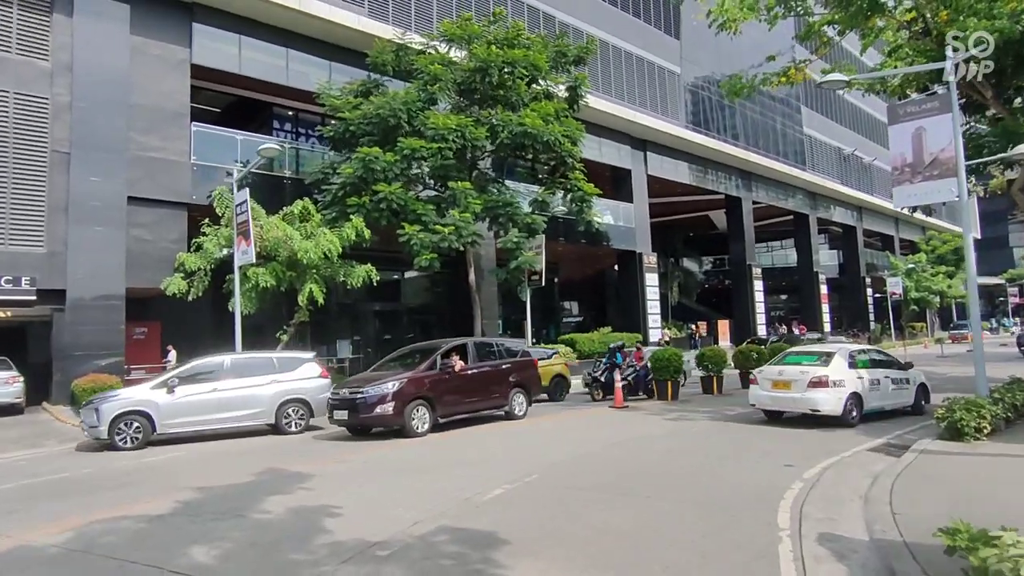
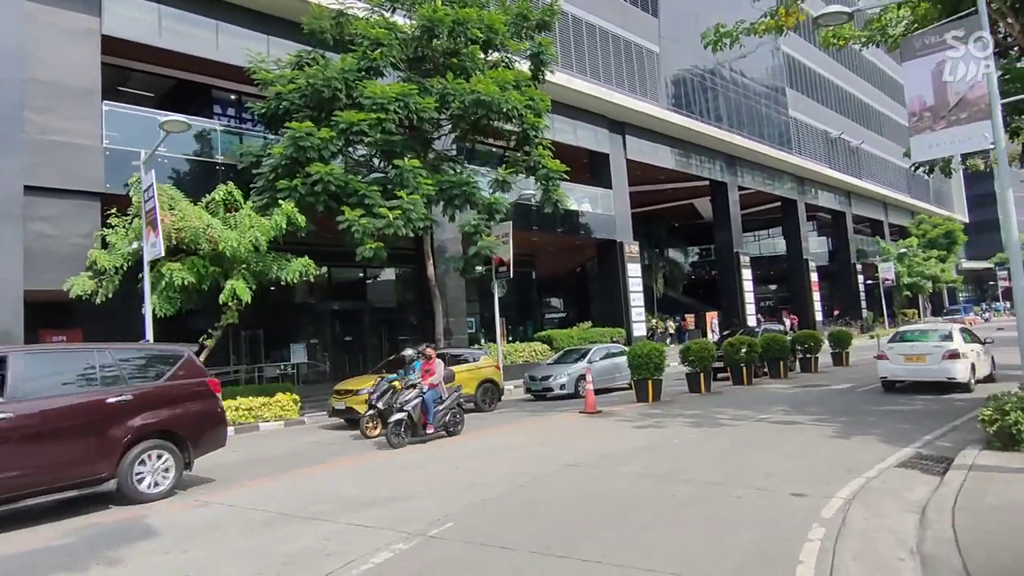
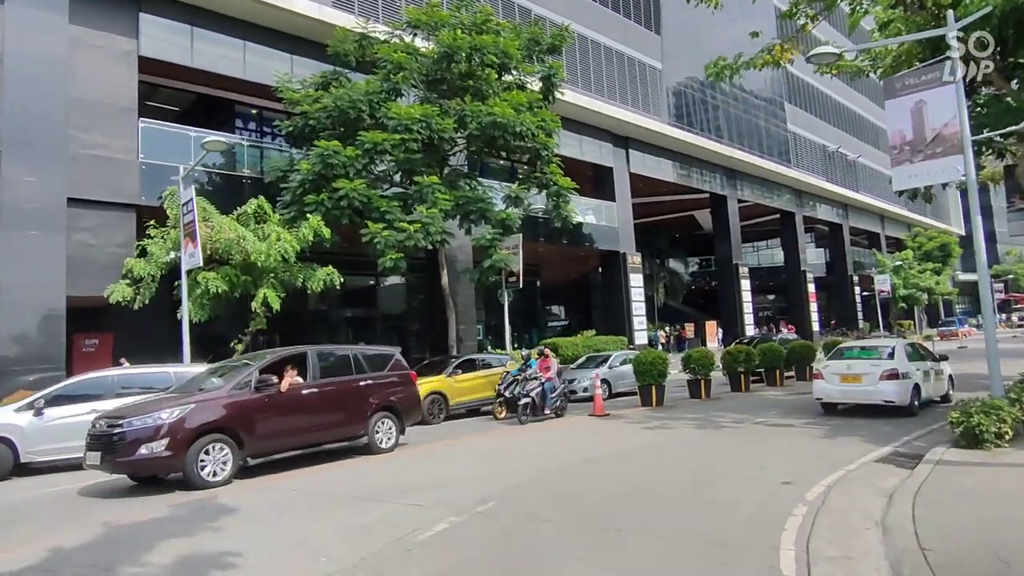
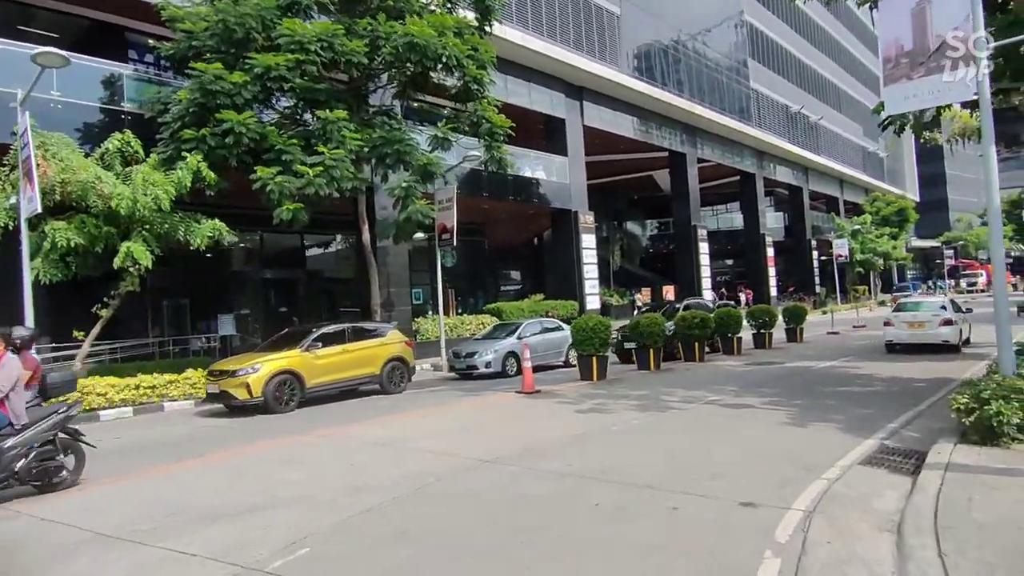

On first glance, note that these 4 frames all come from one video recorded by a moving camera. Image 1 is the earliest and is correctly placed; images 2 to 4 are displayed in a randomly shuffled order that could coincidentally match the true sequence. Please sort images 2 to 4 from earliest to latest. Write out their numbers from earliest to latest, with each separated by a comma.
3, 2, 4
